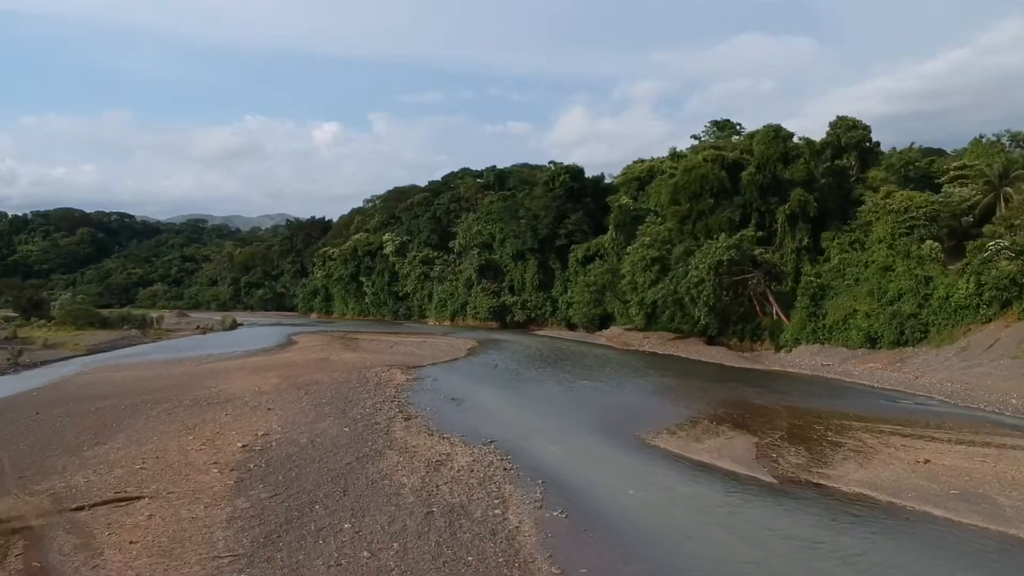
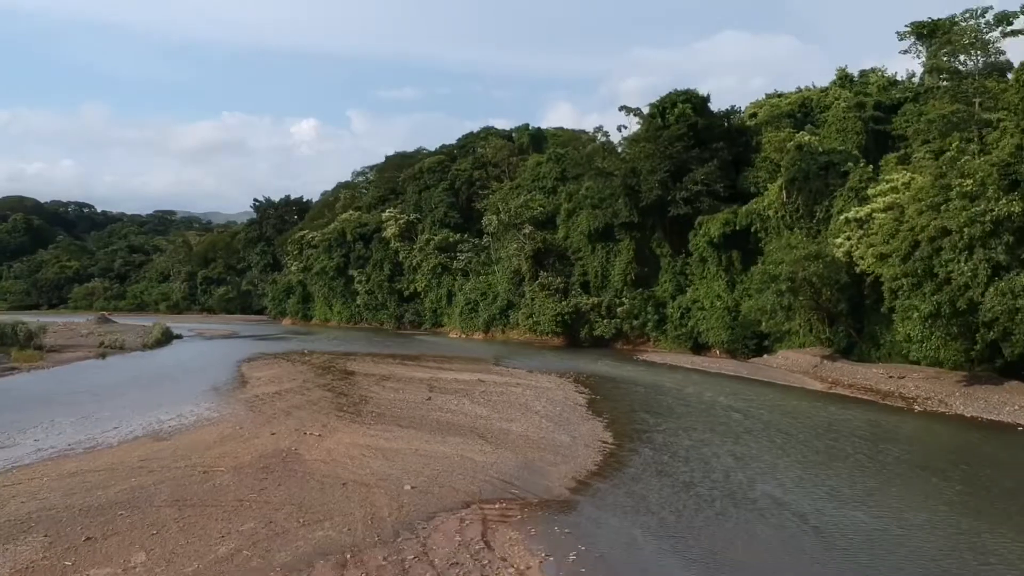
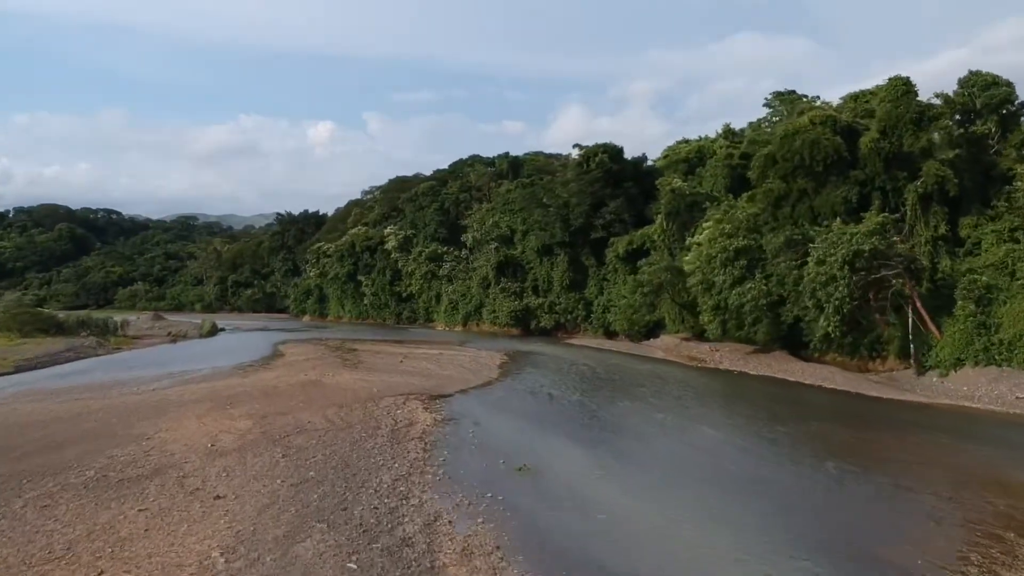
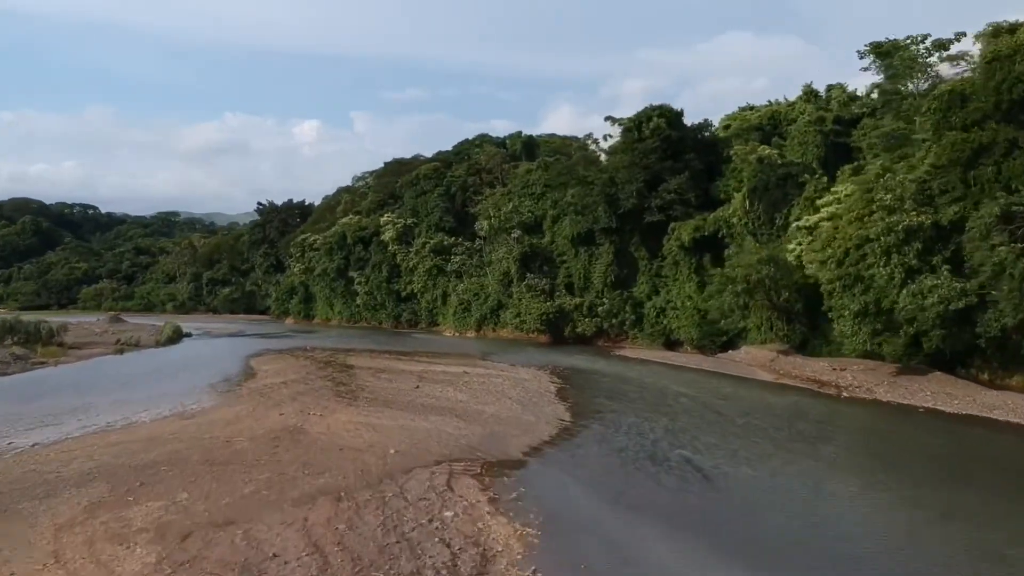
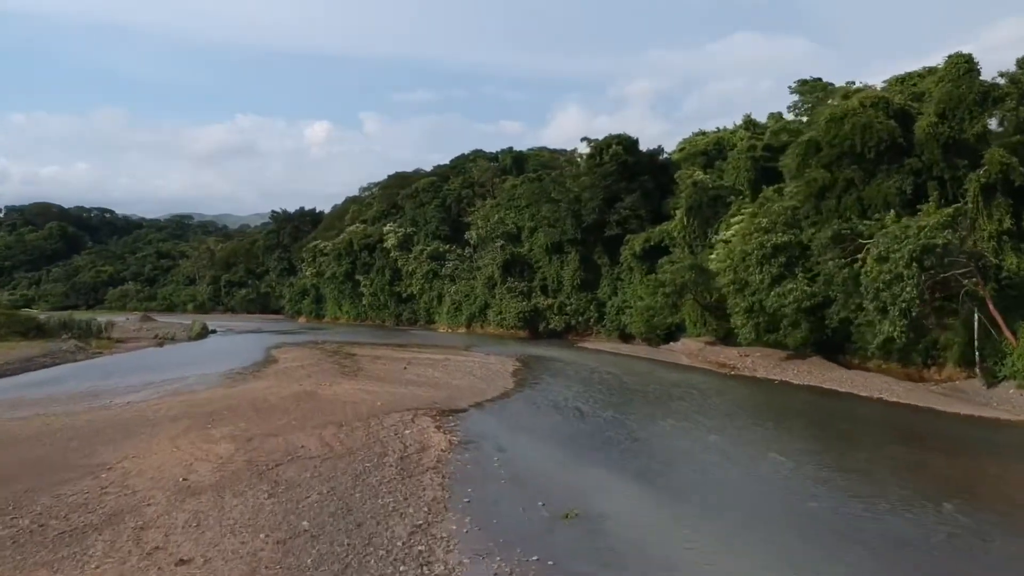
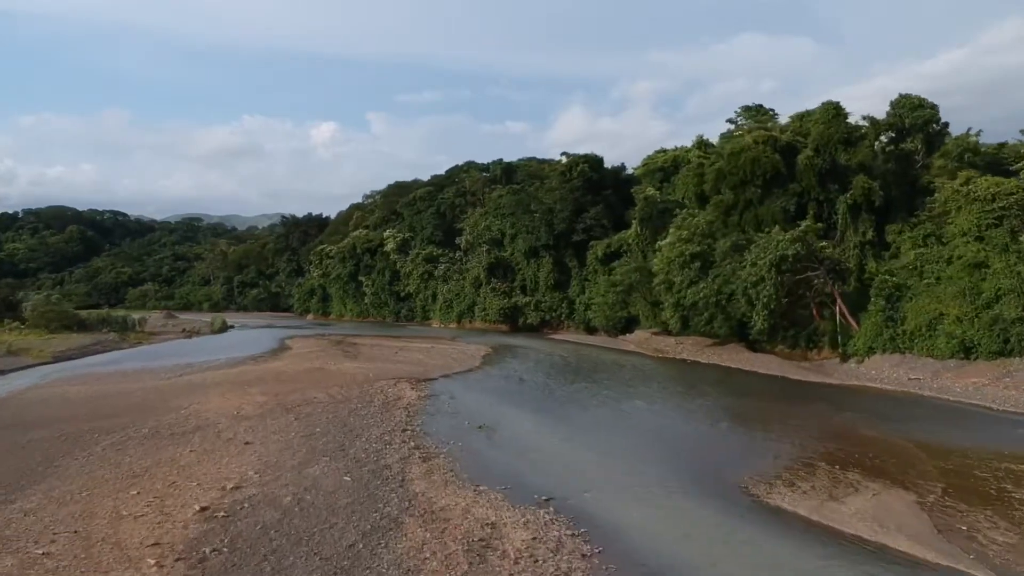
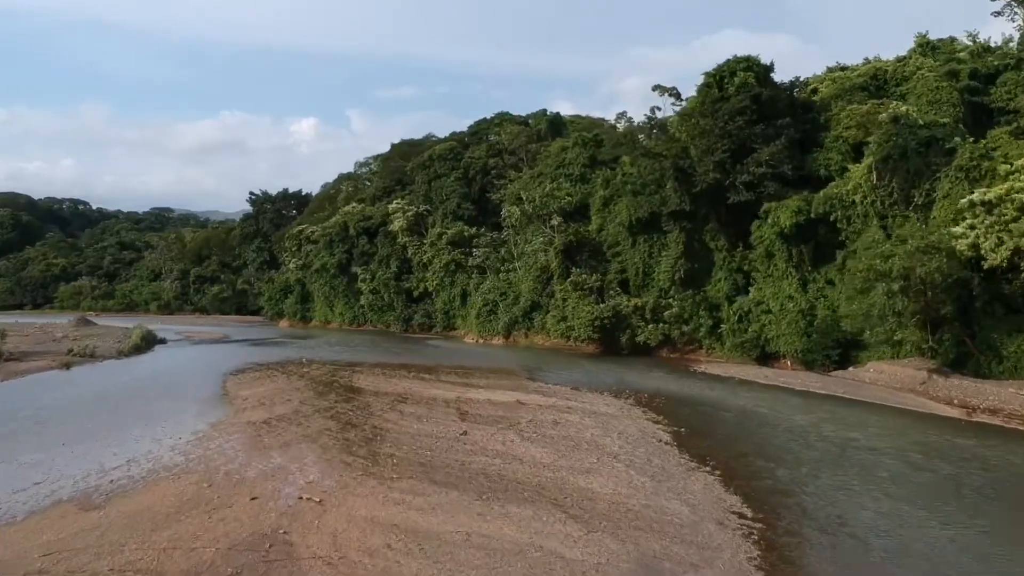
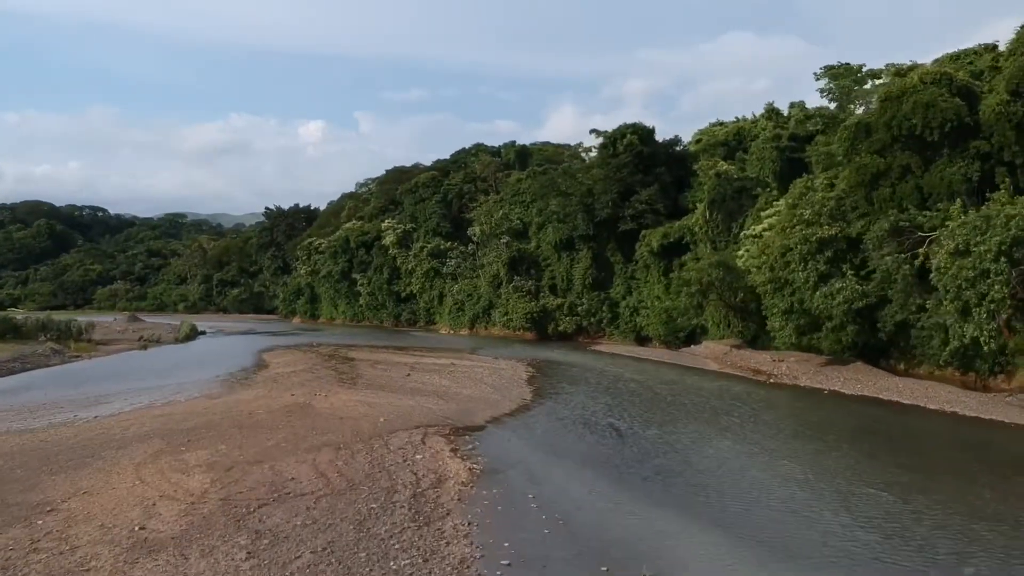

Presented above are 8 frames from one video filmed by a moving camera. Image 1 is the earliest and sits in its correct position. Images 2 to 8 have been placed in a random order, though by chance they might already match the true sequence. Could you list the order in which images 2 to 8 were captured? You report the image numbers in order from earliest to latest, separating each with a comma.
6, 3, 5, 8, 4, 2, 7
